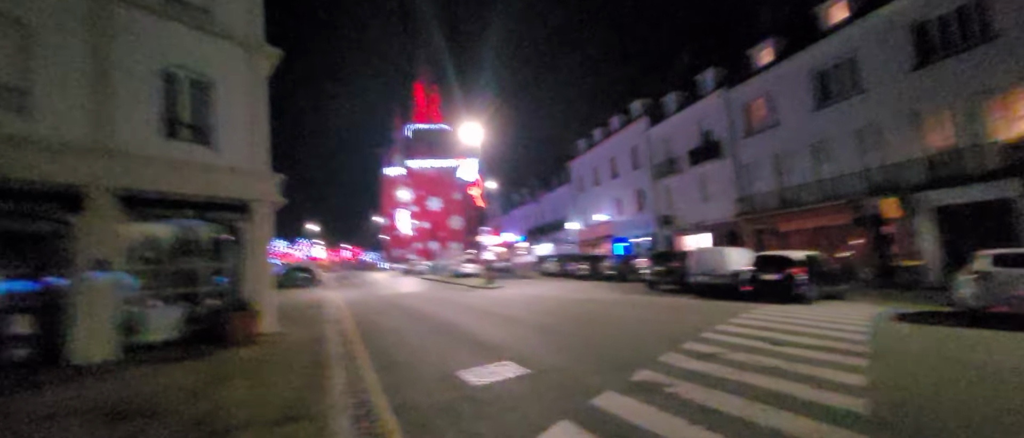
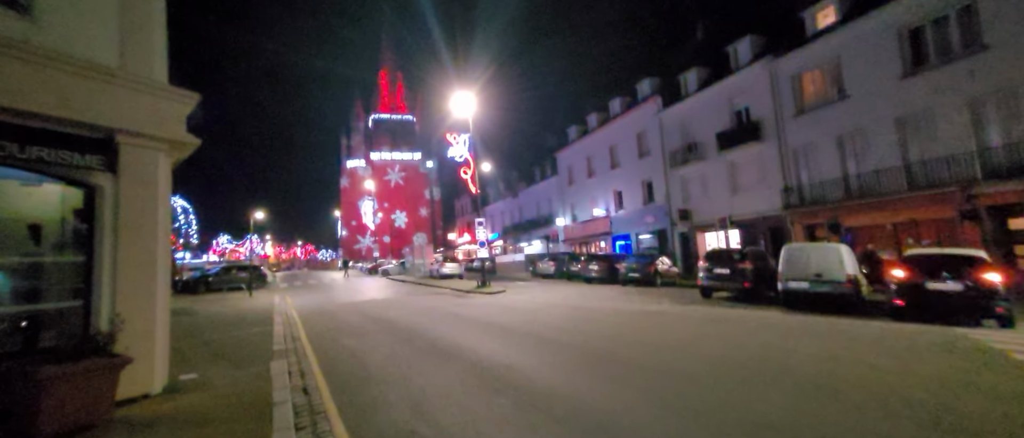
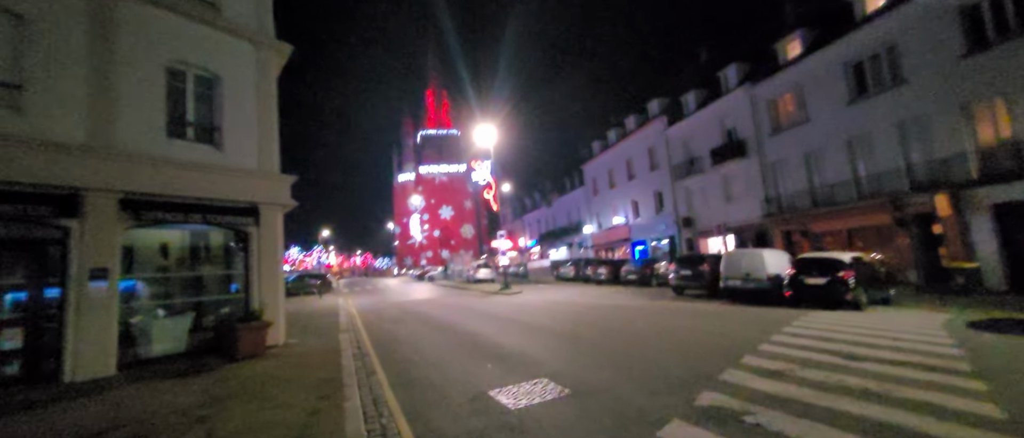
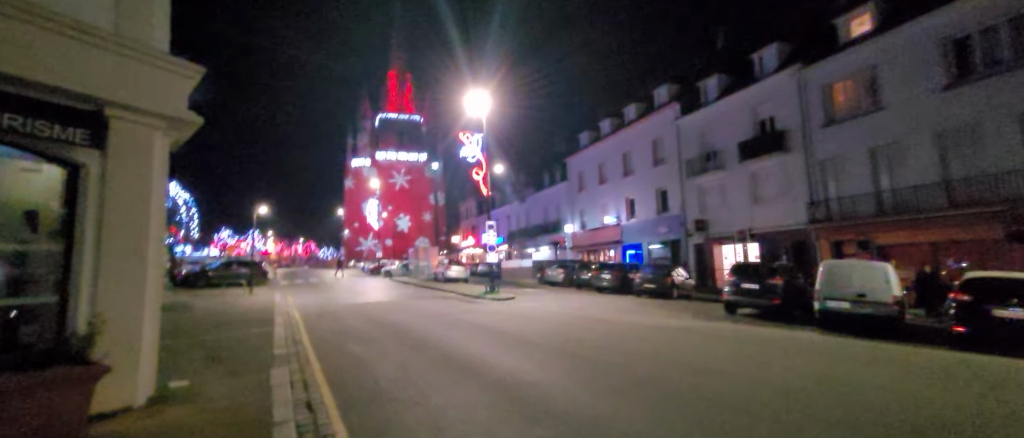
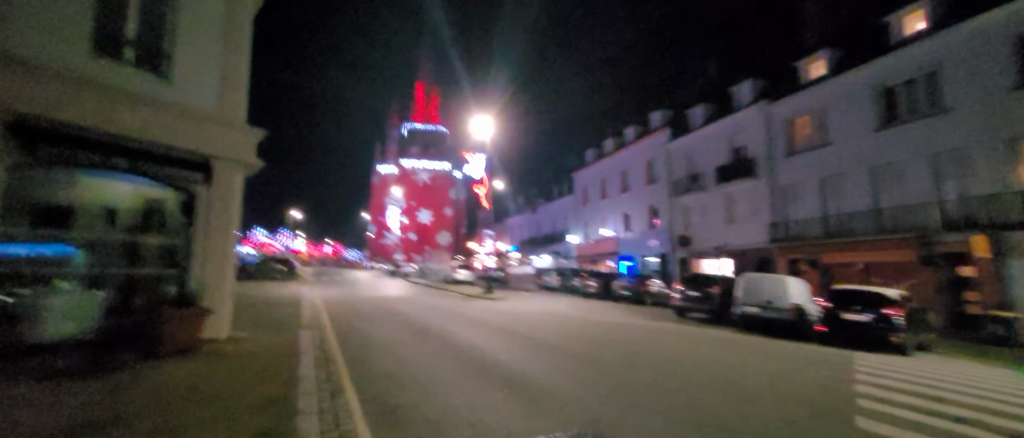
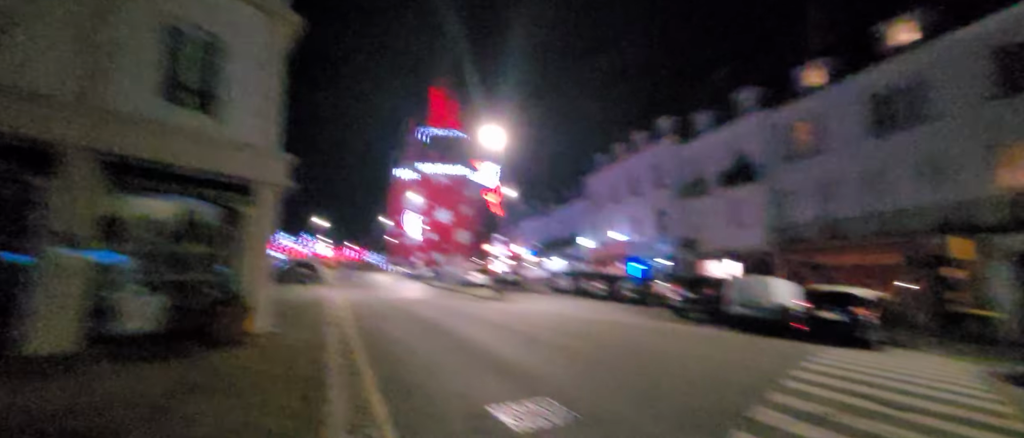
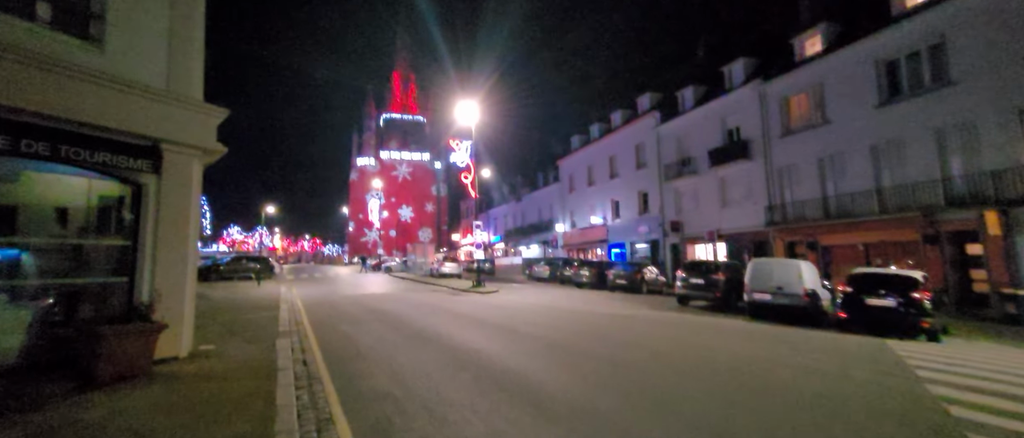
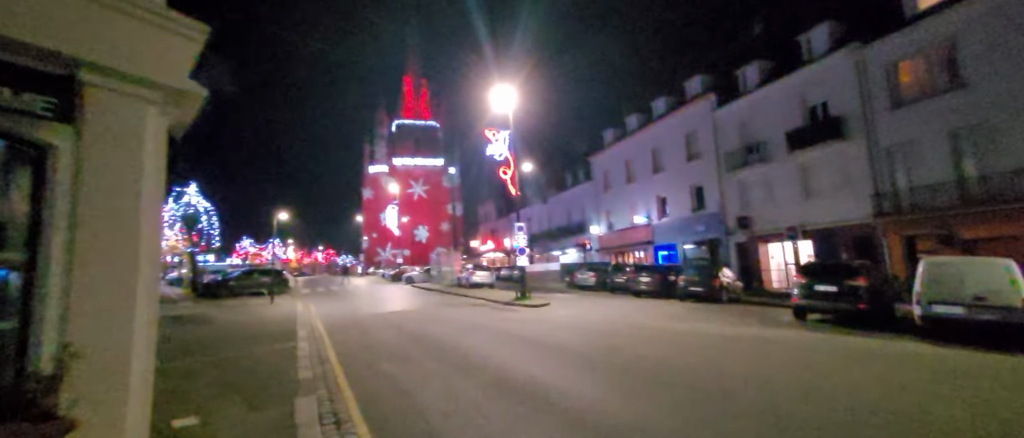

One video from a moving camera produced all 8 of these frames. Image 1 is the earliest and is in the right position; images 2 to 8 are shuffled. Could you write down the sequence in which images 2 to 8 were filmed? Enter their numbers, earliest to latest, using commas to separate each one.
3, 6, 5, 7, 2, 4, 8
